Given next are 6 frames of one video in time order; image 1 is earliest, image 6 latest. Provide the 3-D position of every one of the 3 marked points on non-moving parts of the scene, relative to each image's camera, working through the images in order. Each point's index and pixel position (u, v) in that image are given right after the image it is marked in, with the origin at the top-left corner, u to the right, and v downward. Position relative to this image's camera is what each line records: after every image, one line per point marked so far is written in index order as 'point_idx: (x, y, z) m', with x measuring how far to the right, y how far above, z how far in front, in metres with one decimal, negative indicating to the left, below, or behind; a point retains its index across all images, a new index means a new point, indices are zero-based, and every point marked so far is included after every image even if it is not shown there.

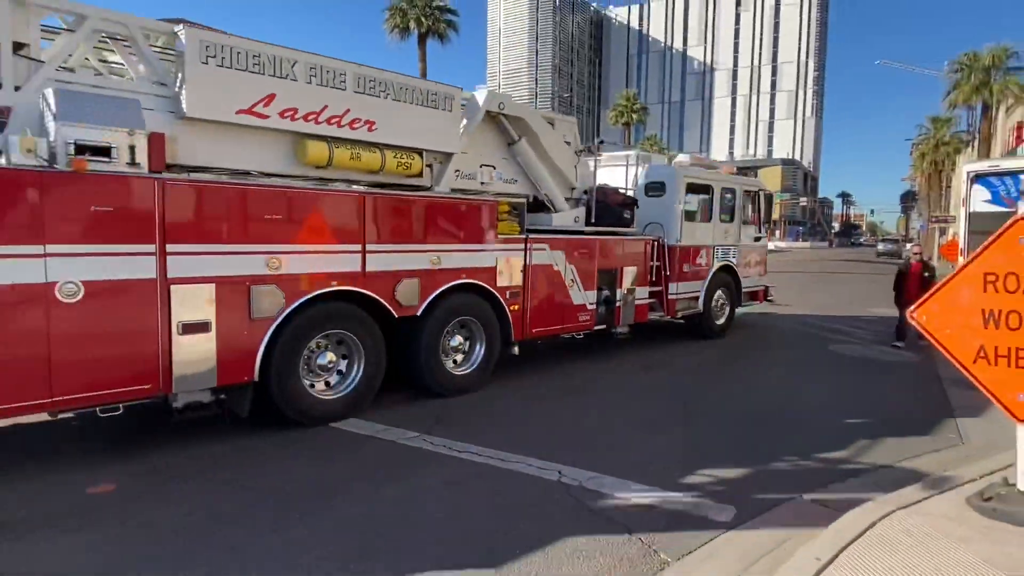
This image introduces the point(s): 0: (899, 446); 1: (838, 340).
0: (+3.7, -1.5, +6.0) m
1: (+6.0, -0.9, +11.6) m
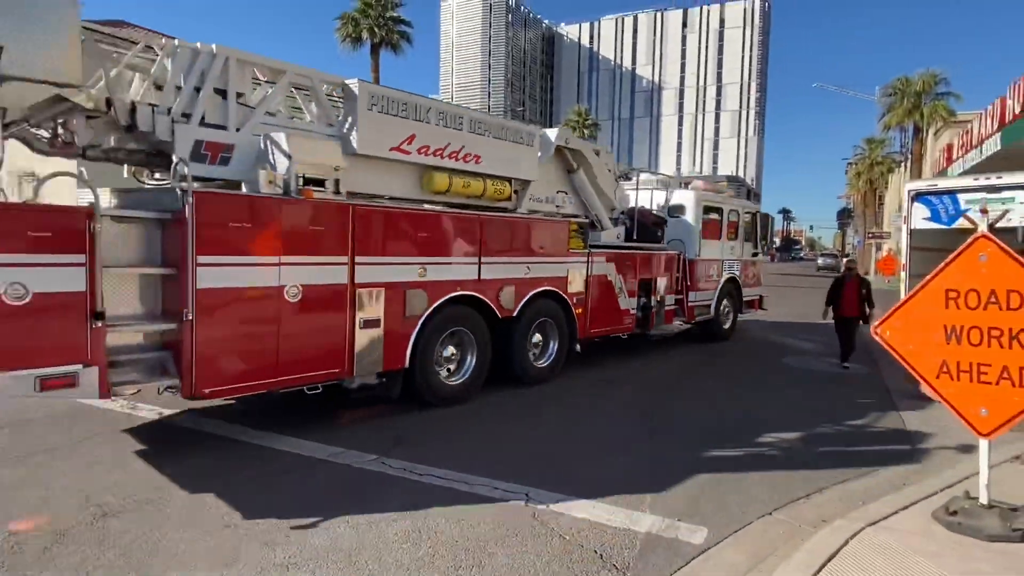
0: (+3.4, -1.6, +6.0) m
1: (+5.2, -1.2, +11.8) m
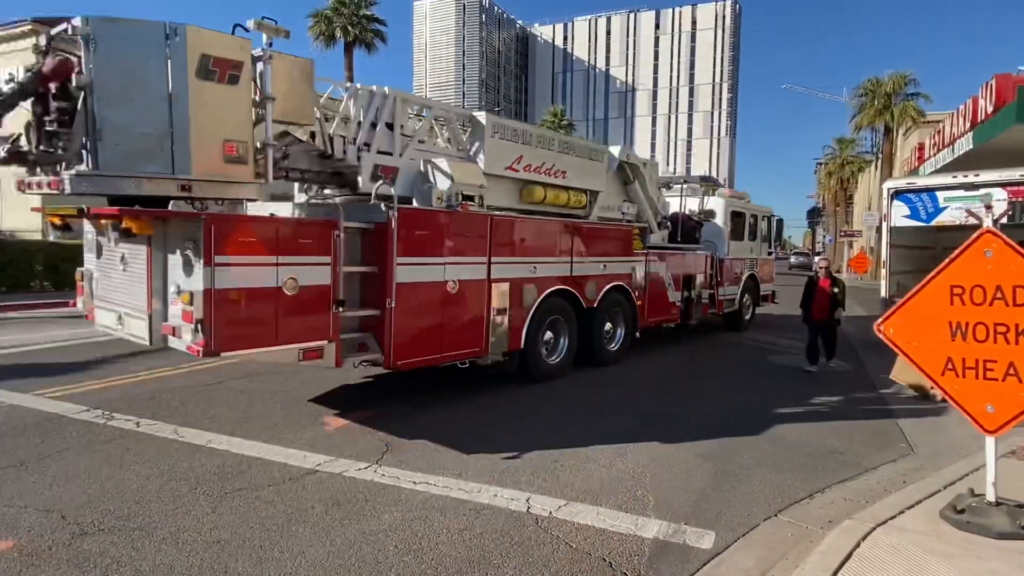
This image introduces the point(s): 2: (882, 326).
0: (+3.3, -1.6, +6.0) m
1: (+5.0, -1.2, +11.8) m
2: (+2.7, -0.3, +4.6) m
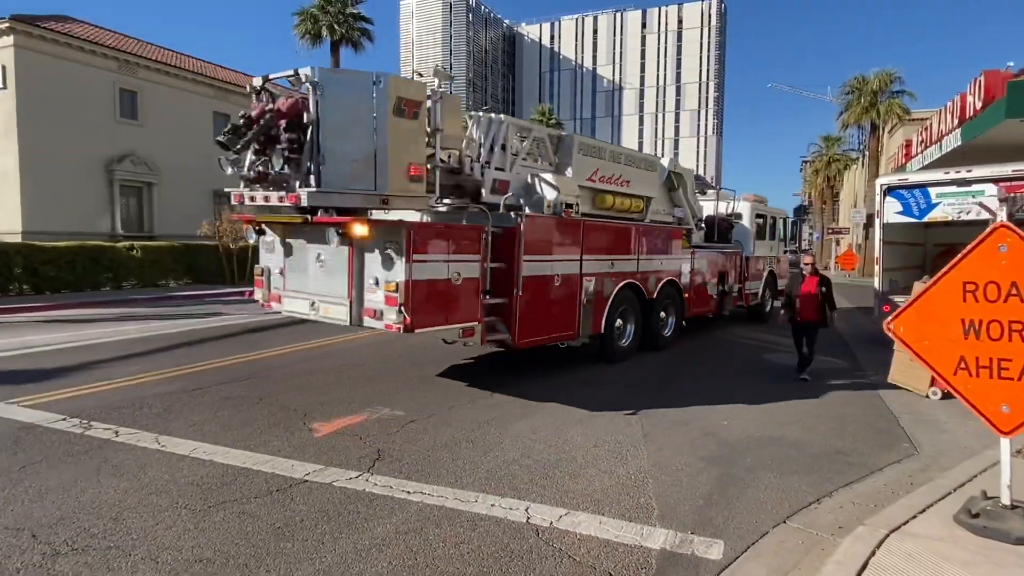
0: (+3.3, -1.6, +5.9) m
1: (+4.8, -1.1, +11.7) m
2: (+2.7, -0.3, +4.4) m
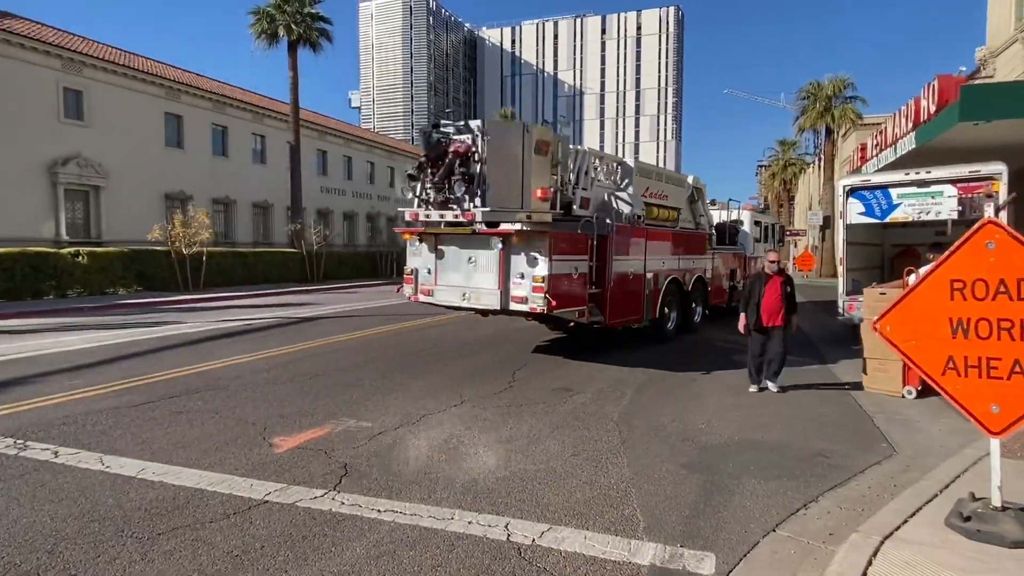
0: (+3.0, -1.6, +5.8) m
1: (+4.2, -1.1, +11.7) m
2: (+2.5, -0.3, +4.3) m
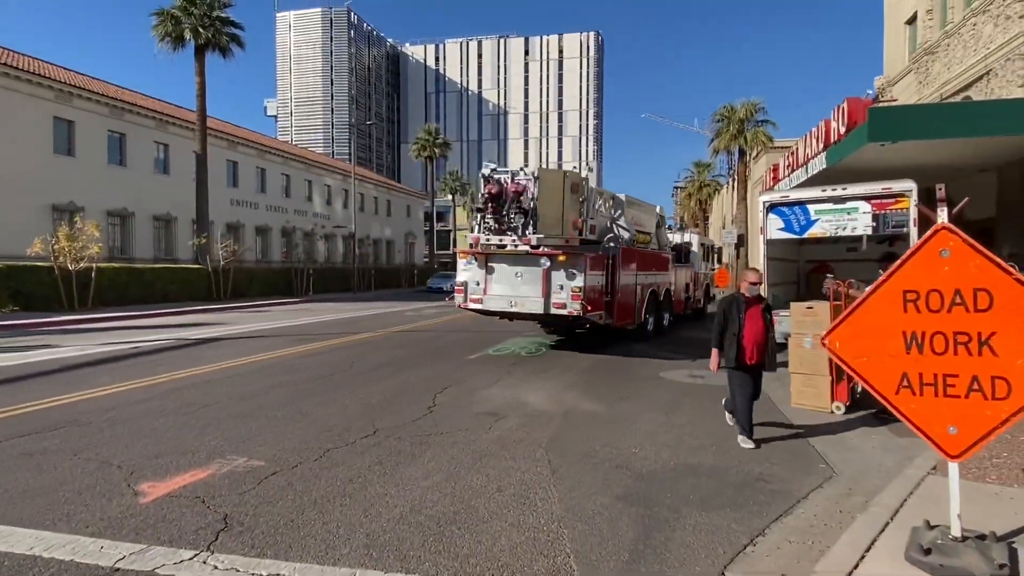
0: (+2.3, -1.7, +5.4) m
1: (+2.8, -1.4, +11.5) m
2: (+2.0, -0.3, +4.0) m
